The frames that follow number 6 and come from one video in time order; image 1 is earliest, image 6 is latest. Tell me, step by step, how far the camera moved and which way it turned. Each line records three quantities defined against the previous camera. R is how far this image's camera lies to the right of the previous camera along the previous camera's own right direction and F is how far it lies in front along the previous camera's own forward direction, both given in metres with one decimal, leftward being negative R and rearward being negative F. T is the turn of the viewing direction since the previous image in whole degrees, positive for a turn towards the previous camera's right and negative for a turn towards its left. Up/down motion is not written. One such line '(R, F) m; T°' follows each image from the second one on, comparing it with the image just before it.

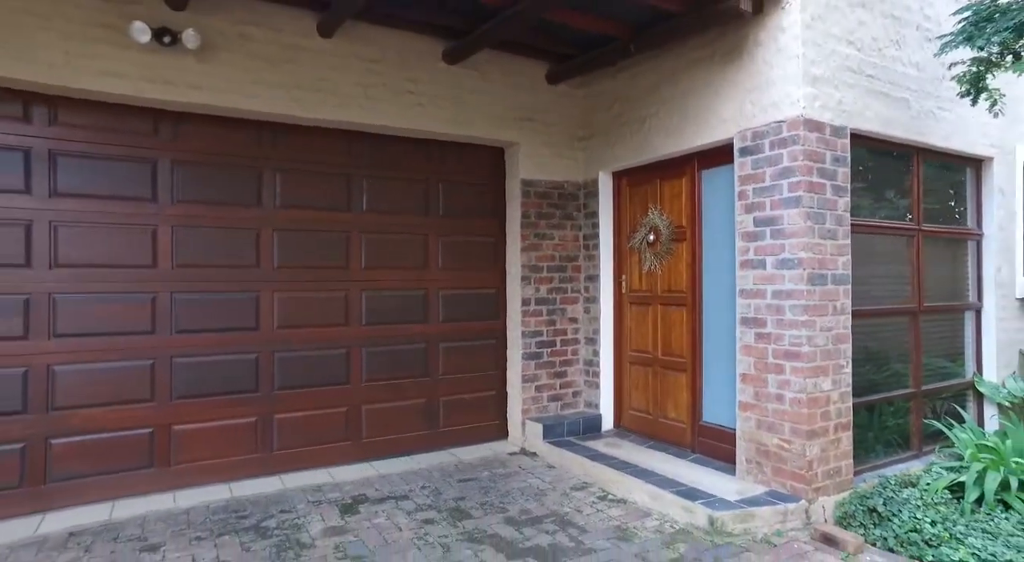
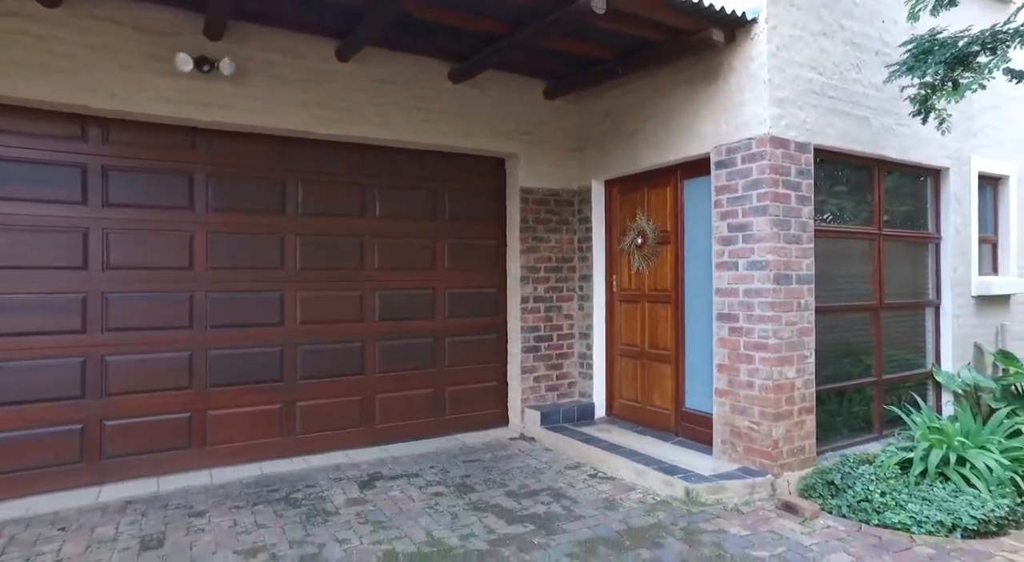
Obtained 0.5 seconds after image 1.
(0.0, -0.5) m; 0°
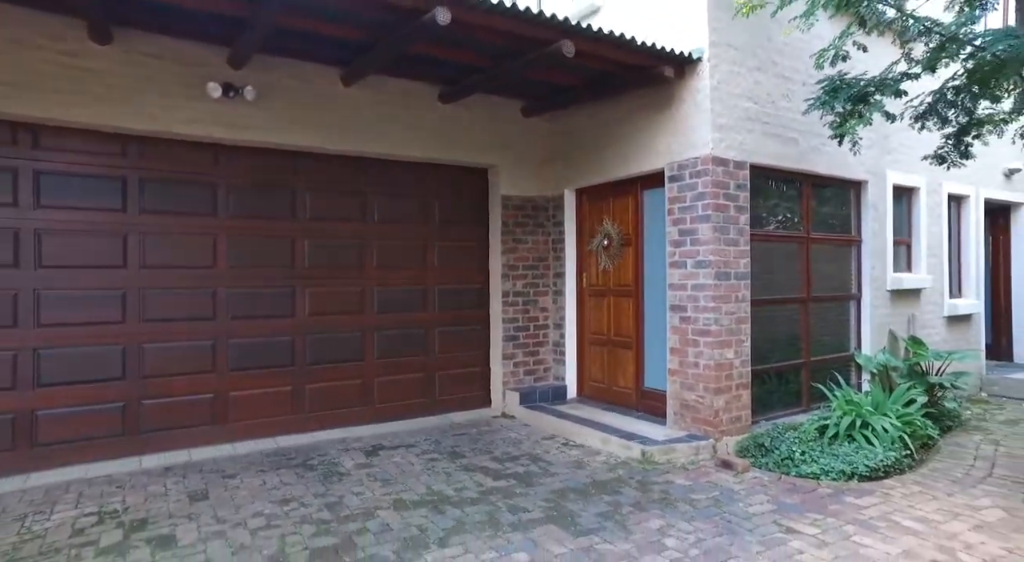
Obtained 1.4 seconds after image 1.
(-0.1, -0.8) m; +2°
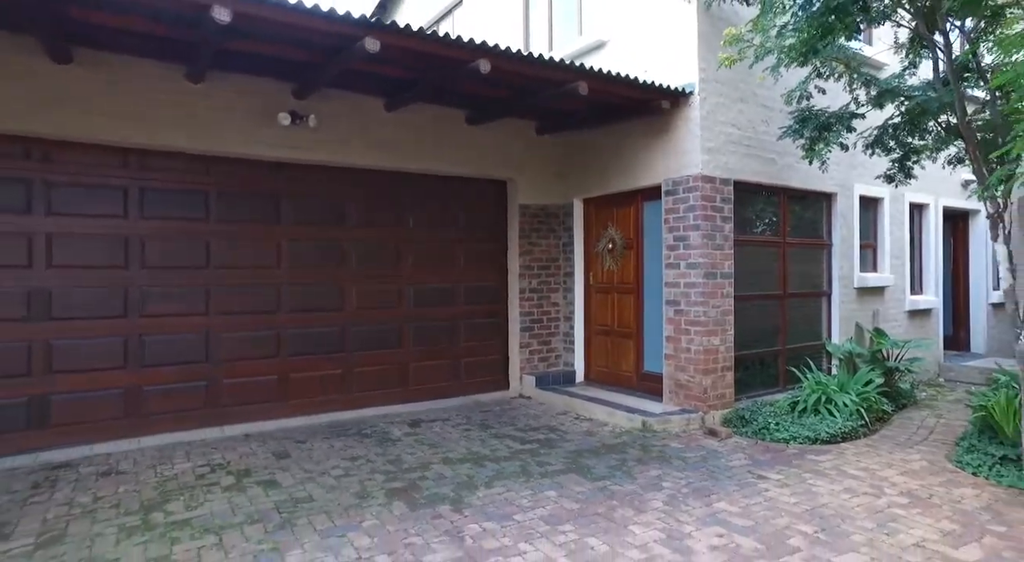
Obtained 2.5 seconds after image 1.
(-0.2, -1.0) m; 0°
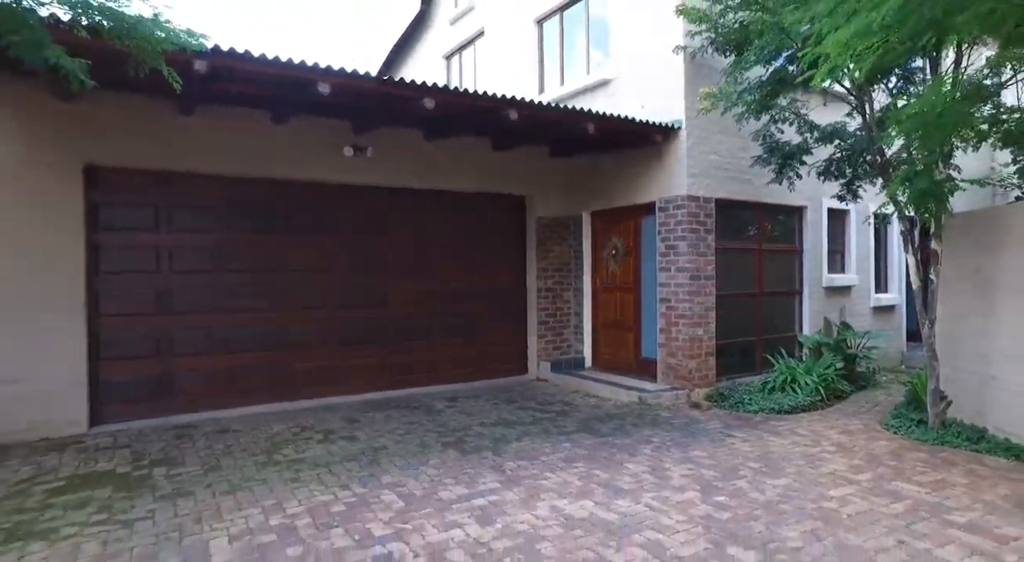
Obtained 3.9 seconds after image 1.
(-0.1, -1.3) m; -1°
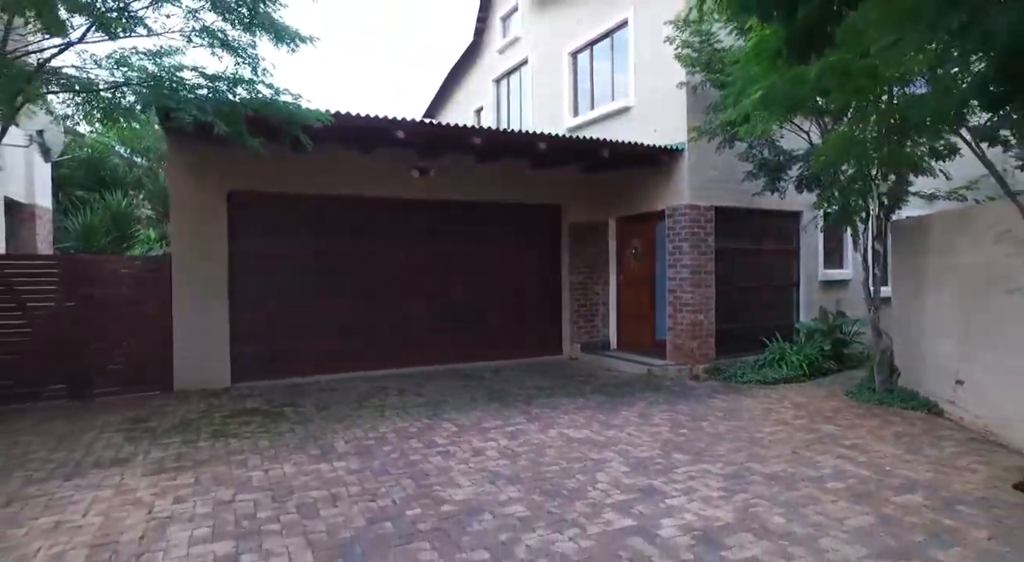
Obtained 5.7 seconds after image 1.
(+0.3, -1.7) m; -5°
